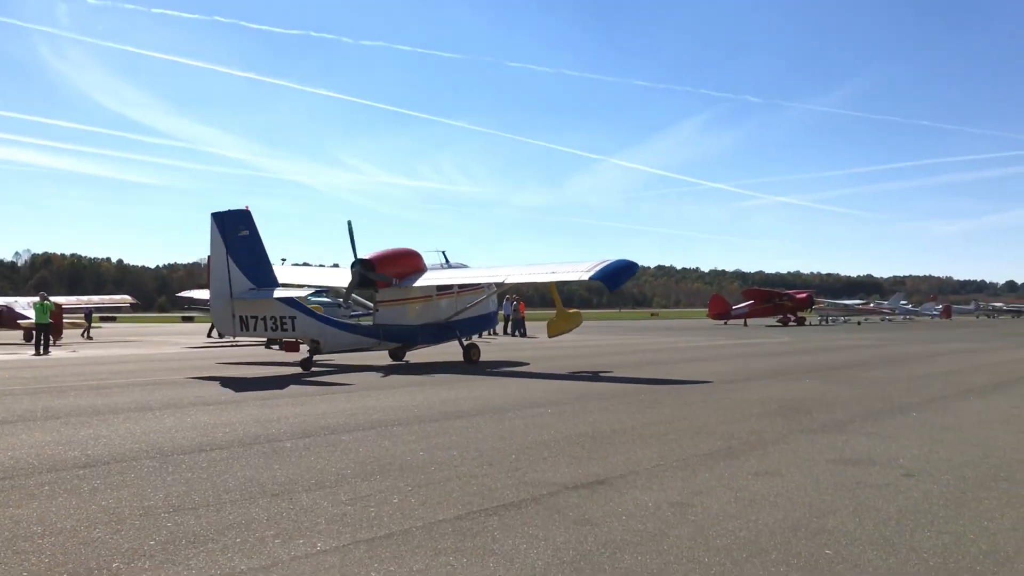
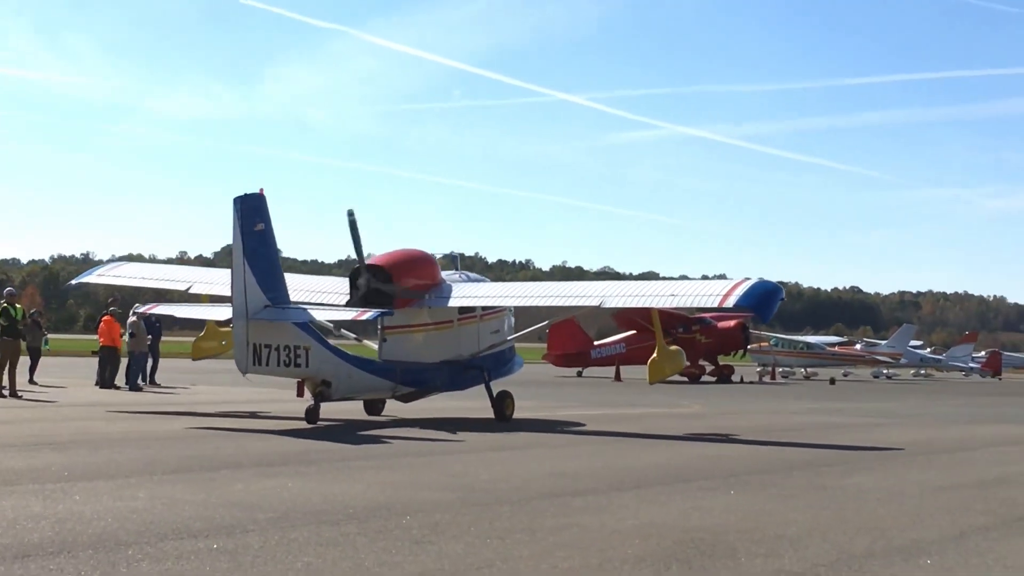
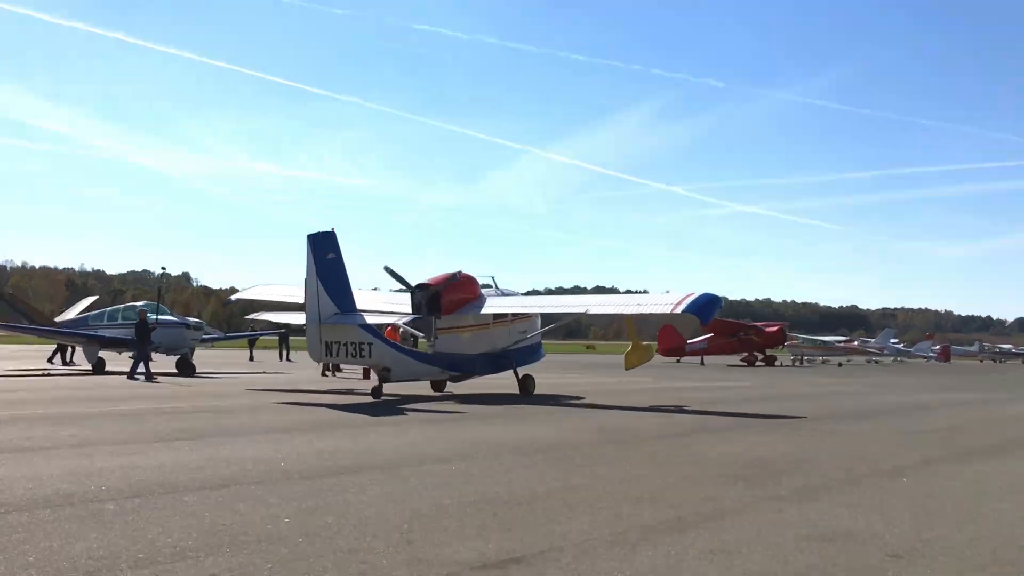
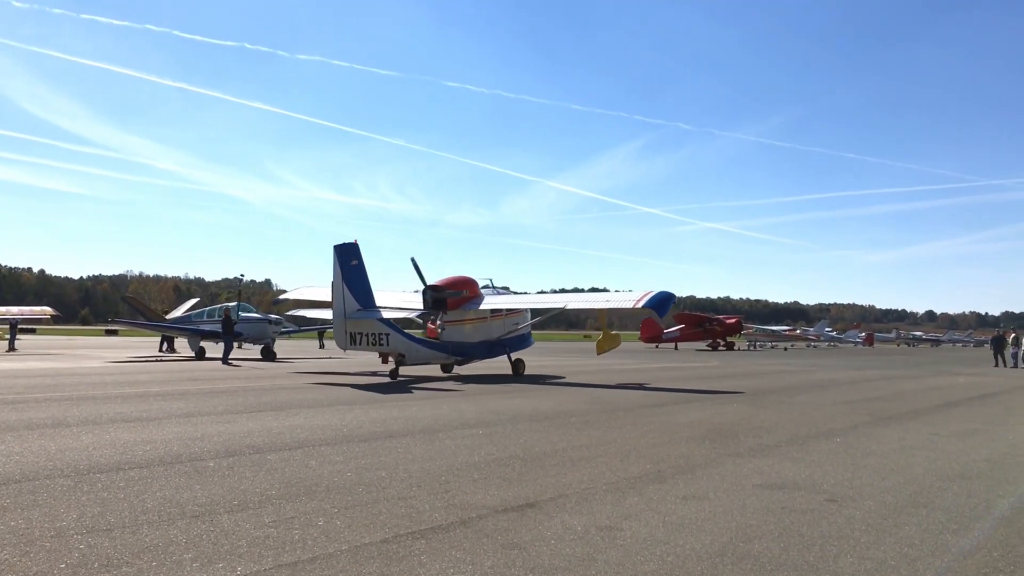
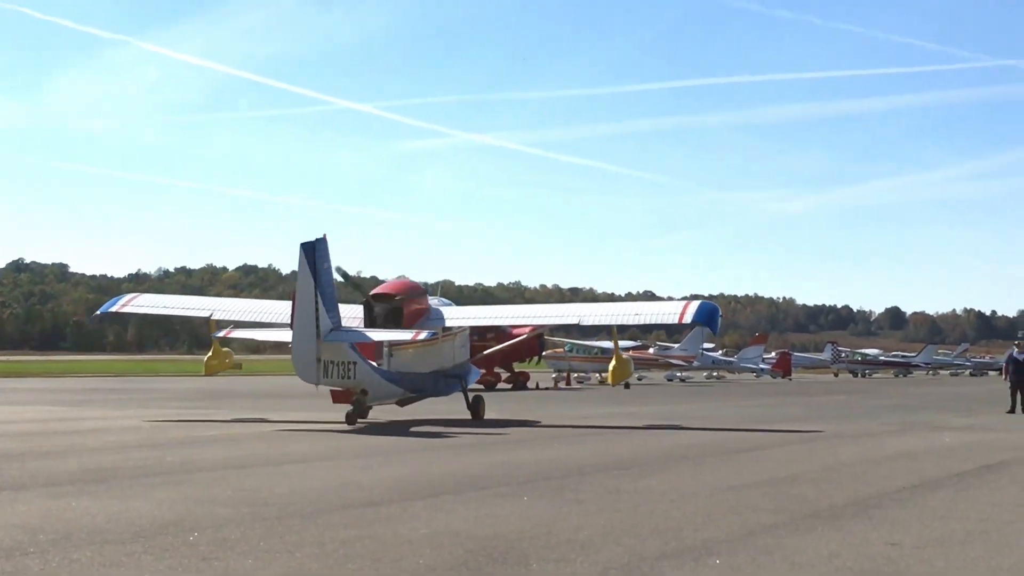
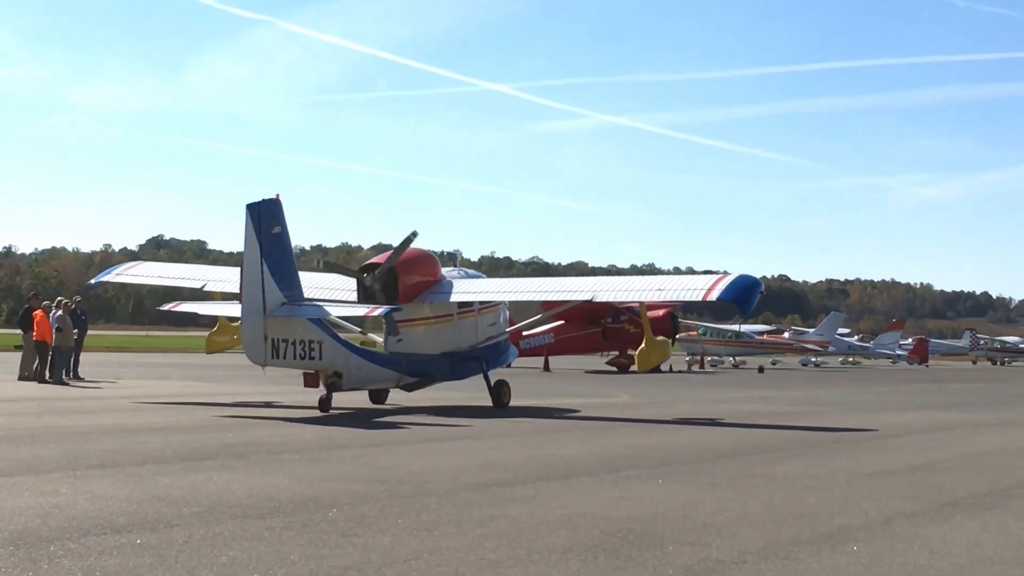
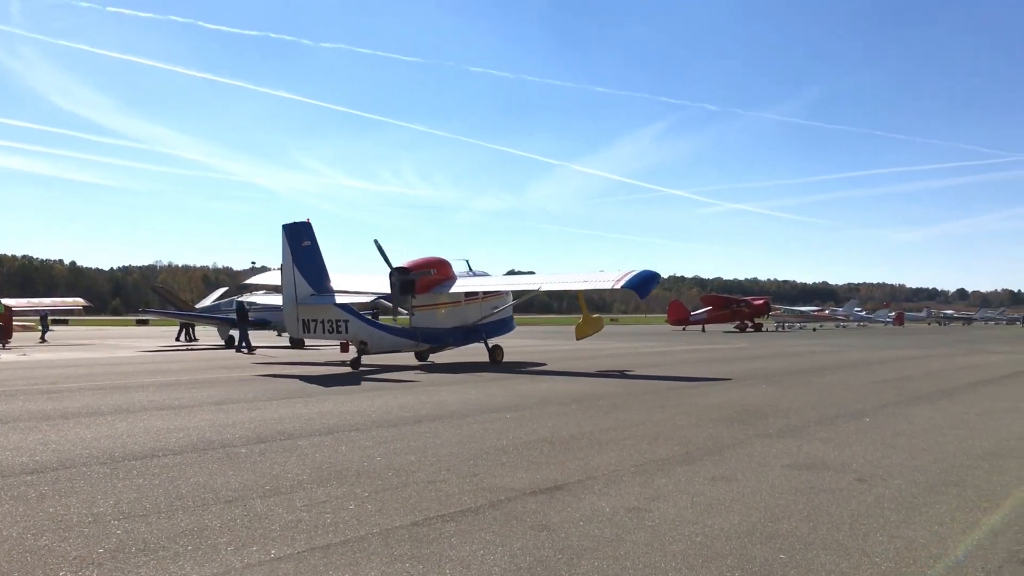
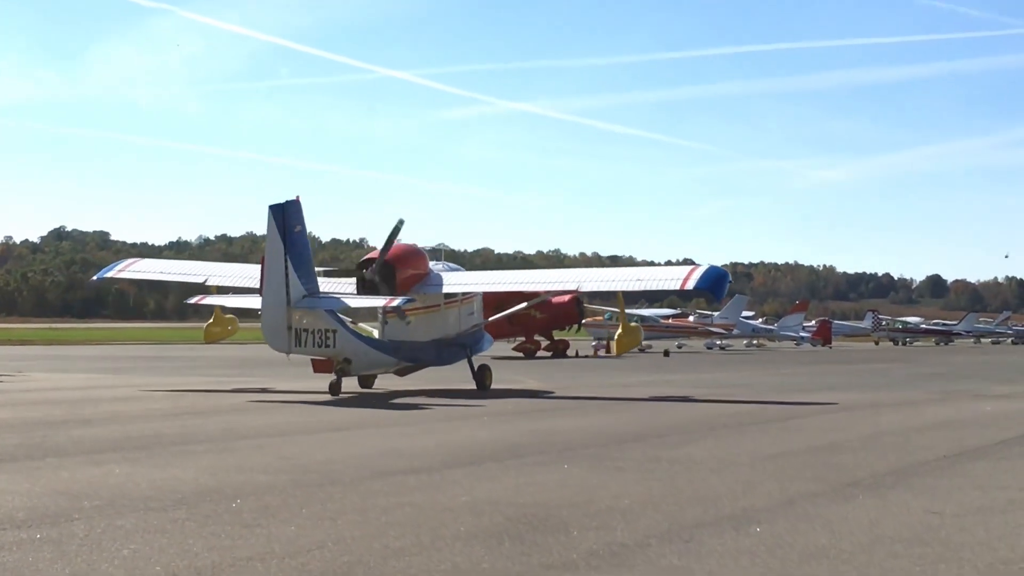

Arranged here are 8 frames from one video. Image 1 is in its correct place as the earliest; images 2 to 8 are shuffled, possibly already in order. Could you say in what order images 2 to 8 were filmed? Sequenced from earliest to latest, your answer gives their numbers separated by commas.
7, 4, 3, 2, 6, 8, 5
